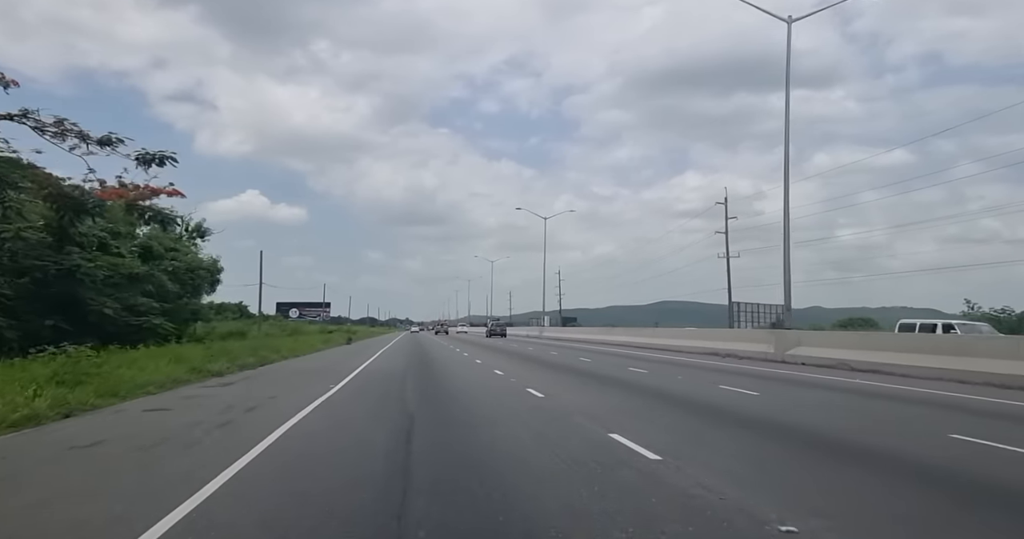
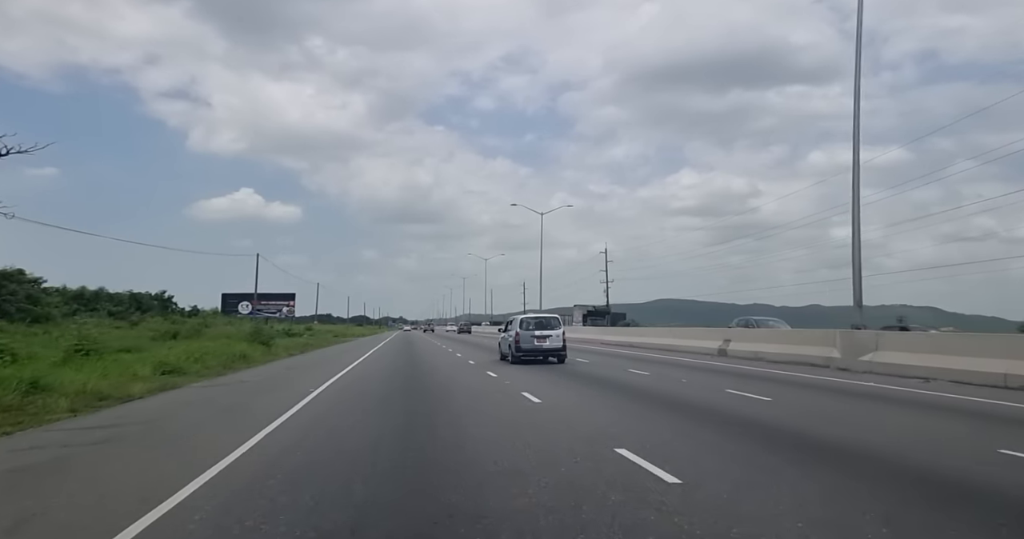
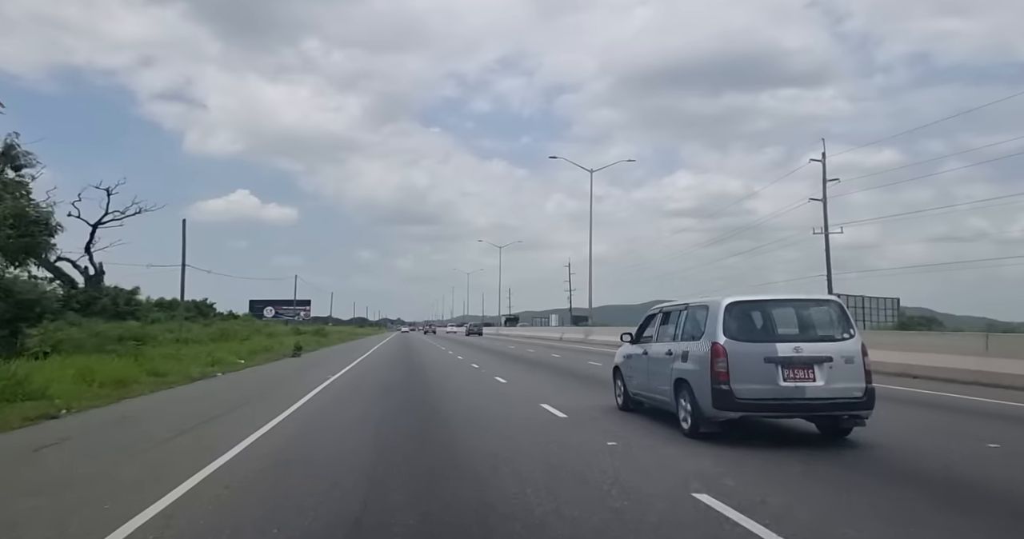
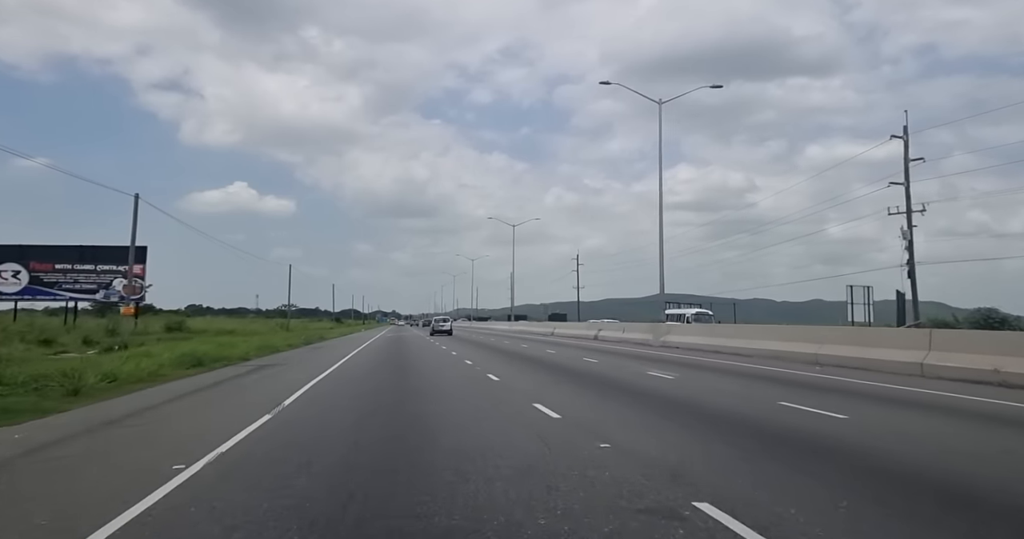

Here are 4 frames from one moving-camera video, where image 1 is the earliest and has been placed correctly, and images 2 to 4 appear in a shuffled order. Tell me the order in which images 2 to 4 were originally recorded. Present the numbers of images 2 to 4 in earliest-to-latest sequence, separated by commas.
3, 2, 4
